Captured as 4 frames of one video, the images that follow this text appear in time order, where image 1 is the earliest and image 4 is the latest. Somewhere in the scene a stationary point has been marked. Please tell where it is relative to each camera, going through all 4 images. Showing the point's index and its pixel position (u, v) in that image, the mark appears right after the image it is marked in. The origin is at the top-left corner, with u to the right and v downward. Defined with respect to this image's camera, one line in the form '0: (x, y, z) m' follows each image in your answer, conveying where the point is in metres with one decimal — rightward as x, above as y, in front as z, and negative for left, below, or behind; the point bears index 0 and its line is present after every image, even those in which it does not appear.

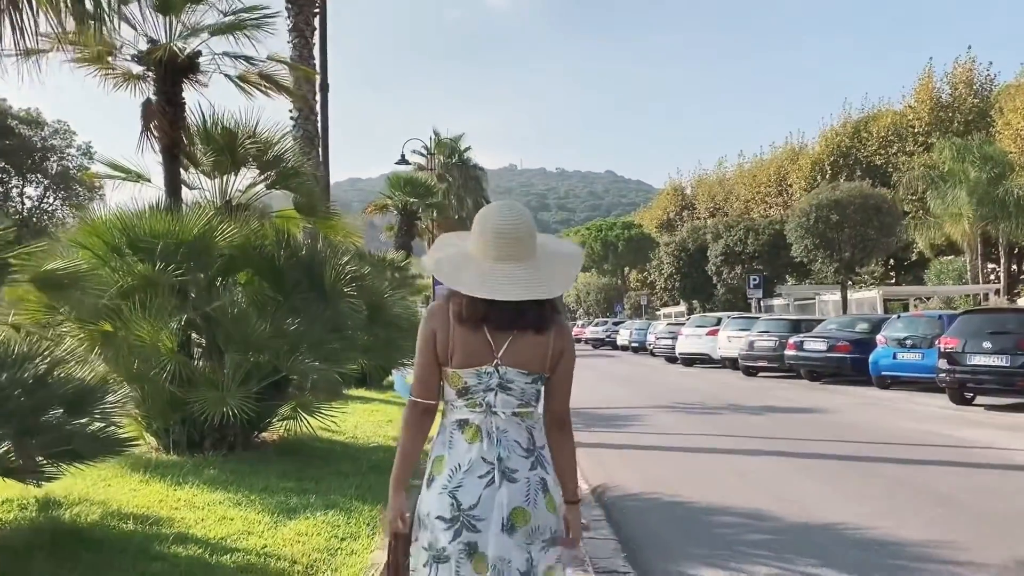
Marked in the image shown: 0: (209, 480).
0: (-2.4, -1.5, +7.0) m
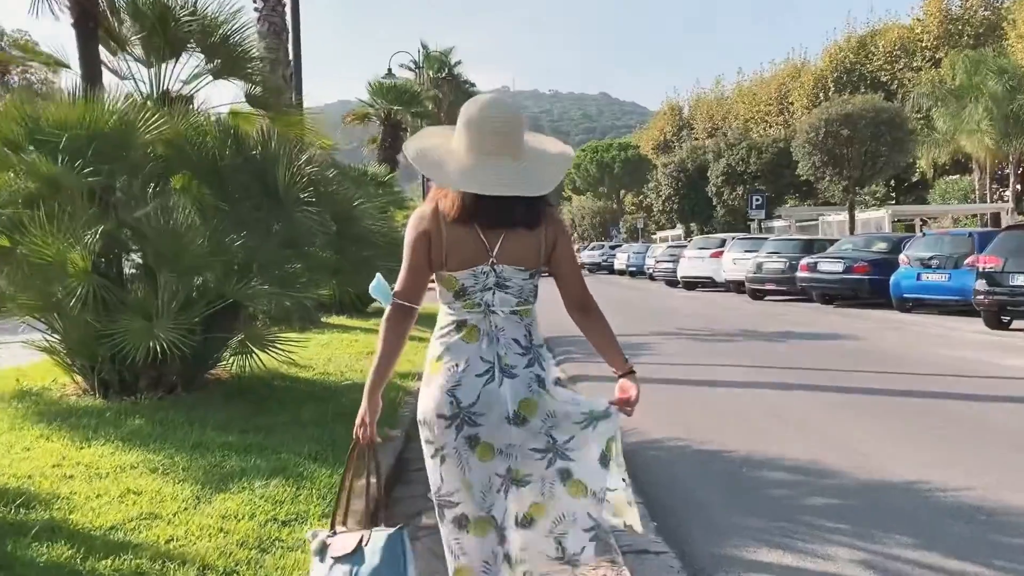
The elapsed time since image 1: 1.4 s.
0: (-2.4, -0.9, +5.5) m
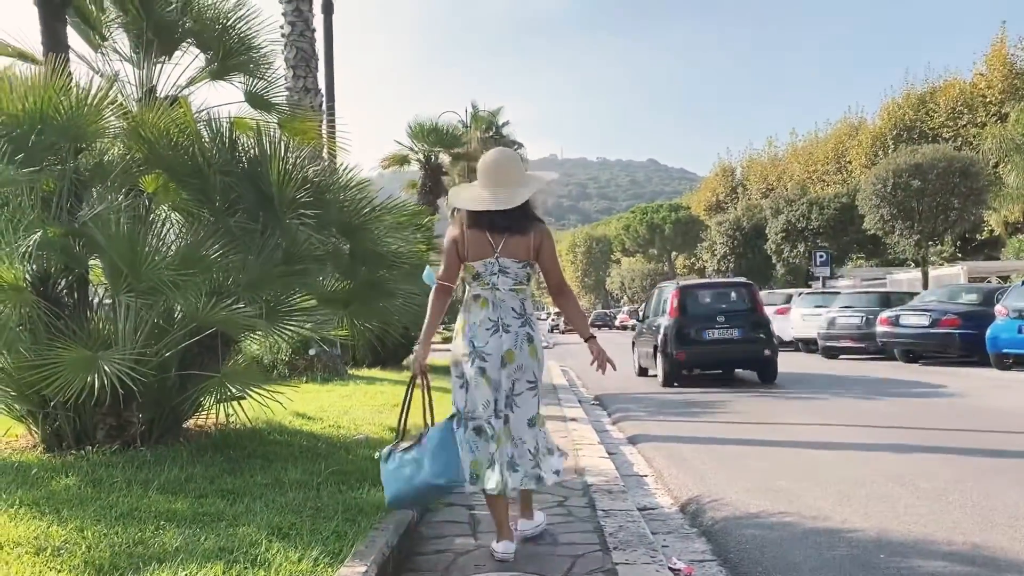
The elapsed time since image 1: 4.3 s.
0: (-2.2, -1.0, +4.1) m
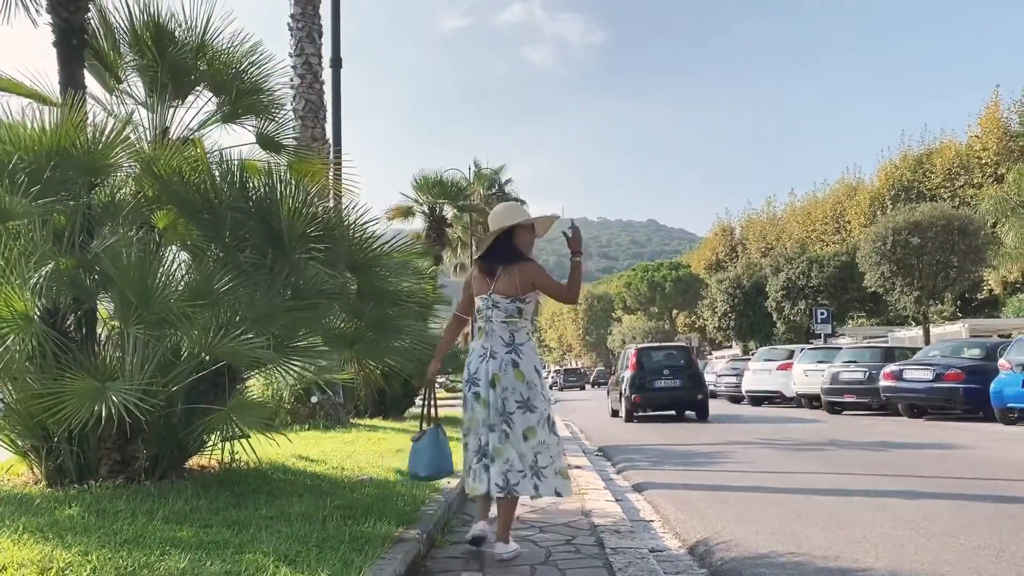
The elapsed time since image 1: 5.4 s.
0: (-2.1, -1.1, +4.0) m
